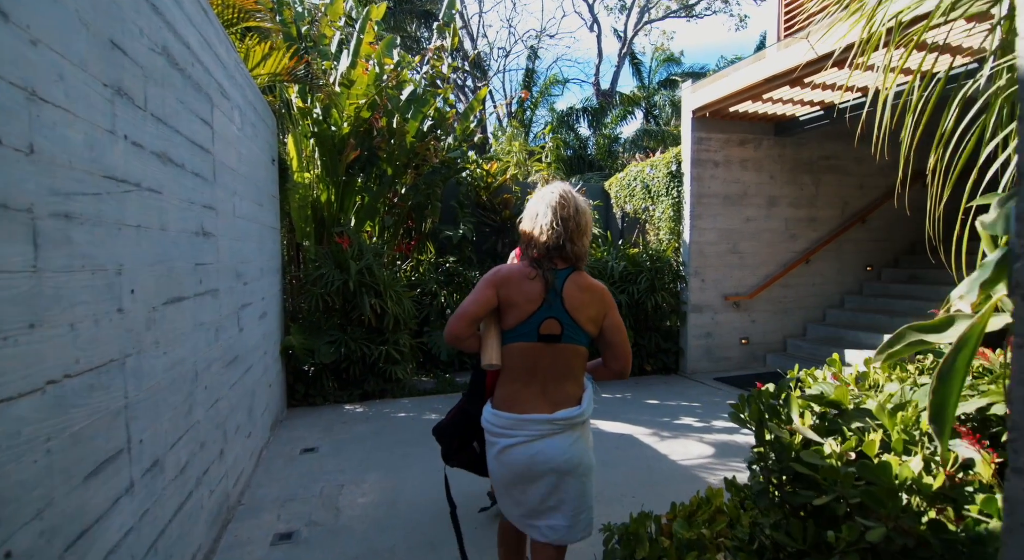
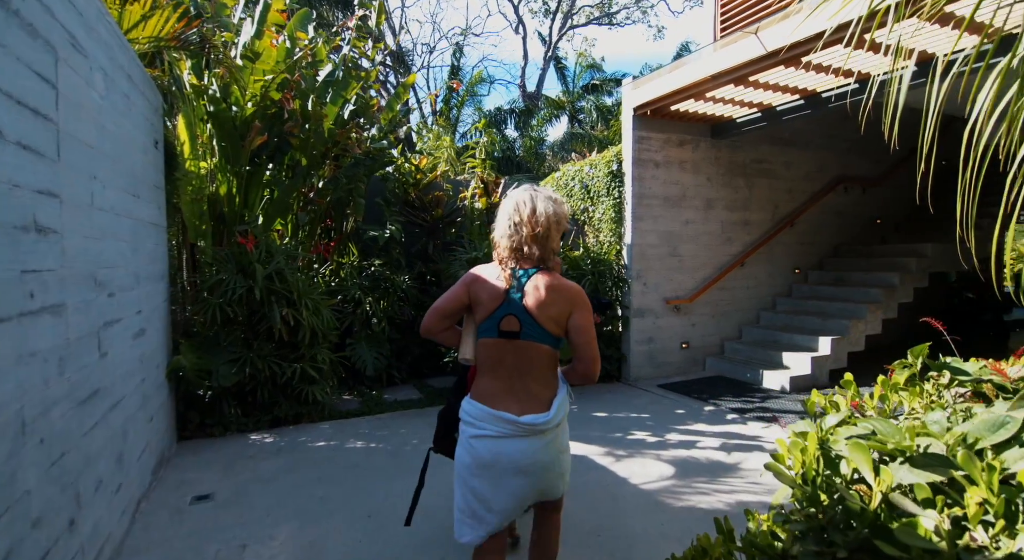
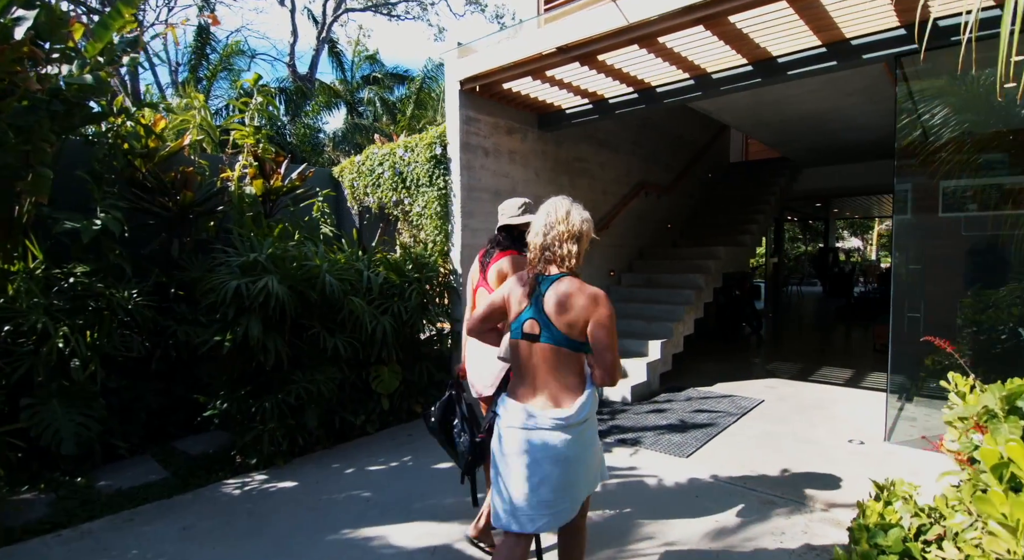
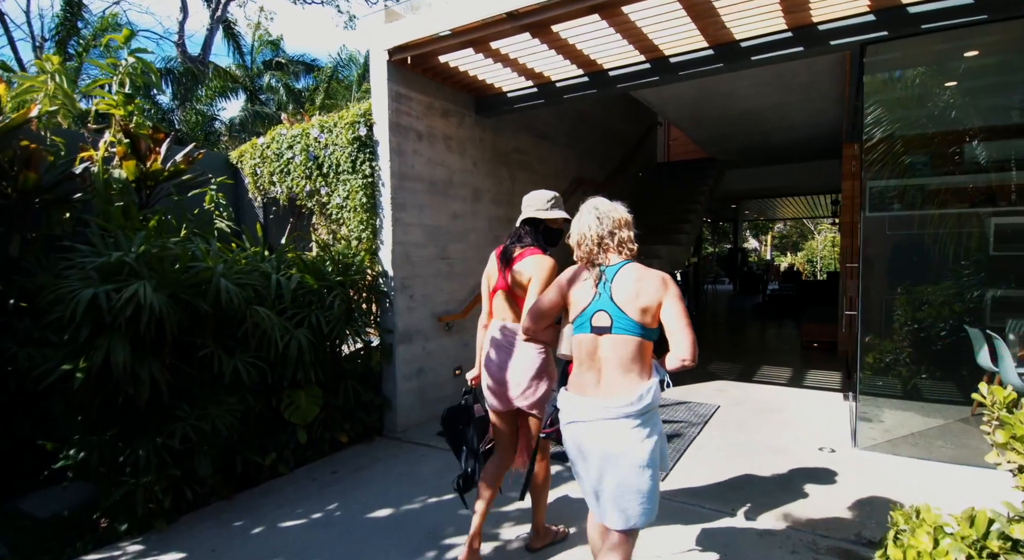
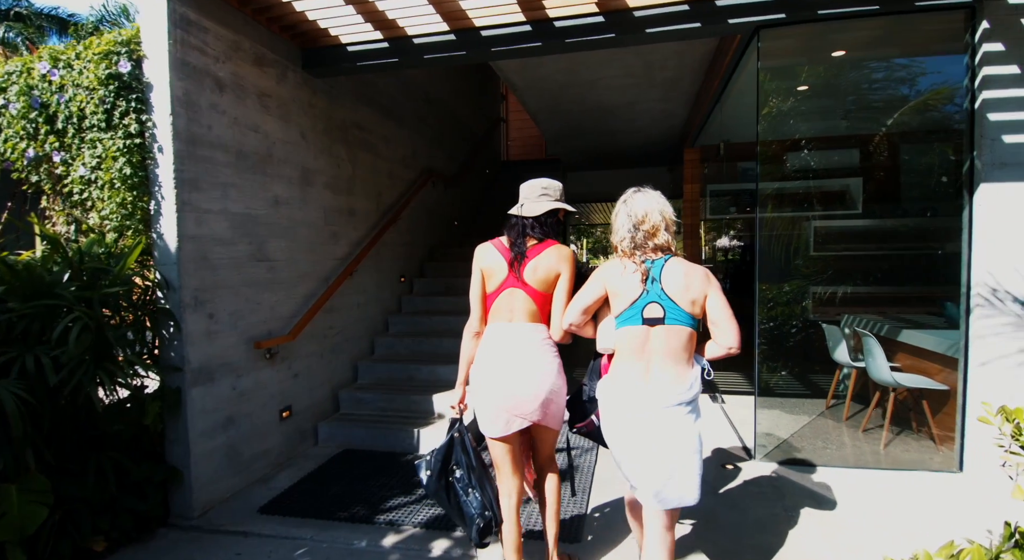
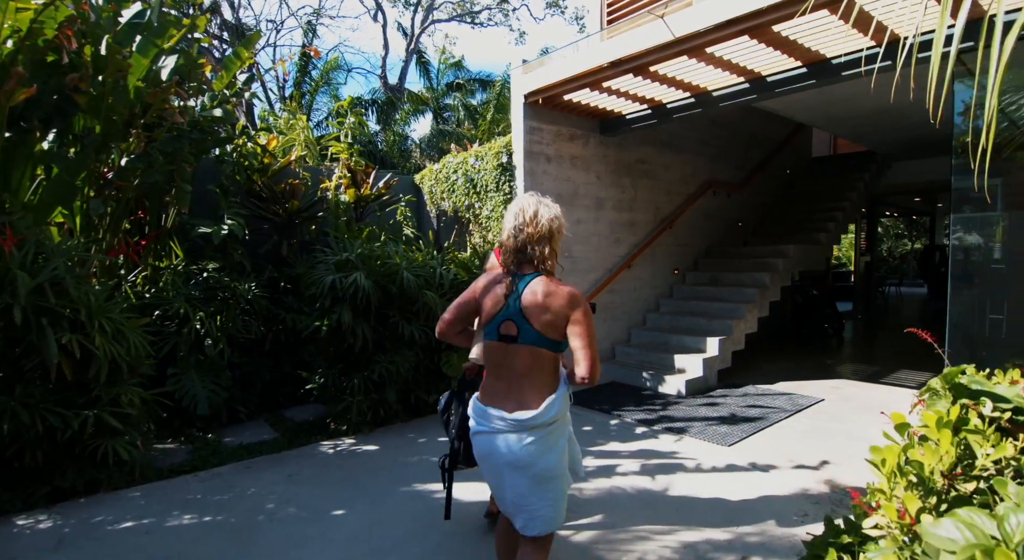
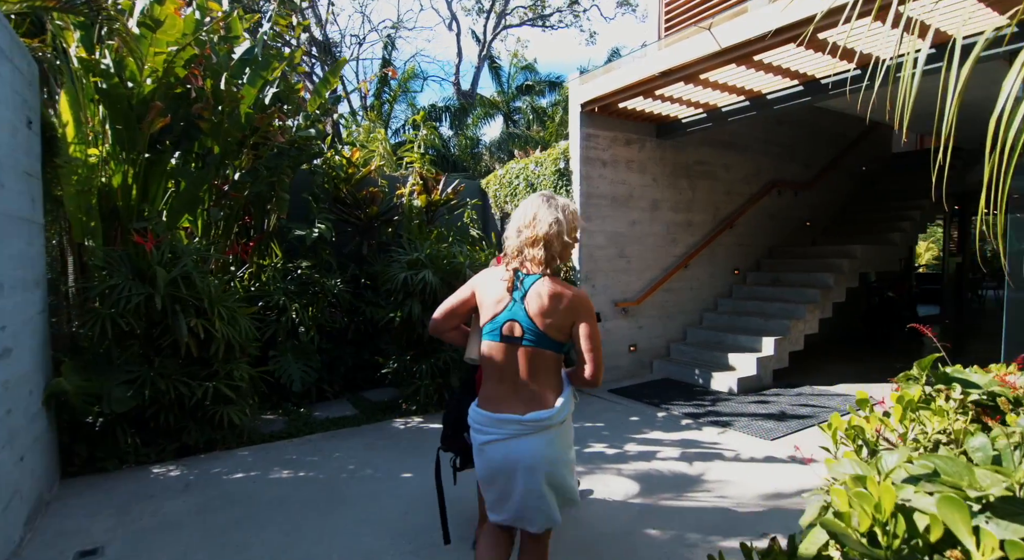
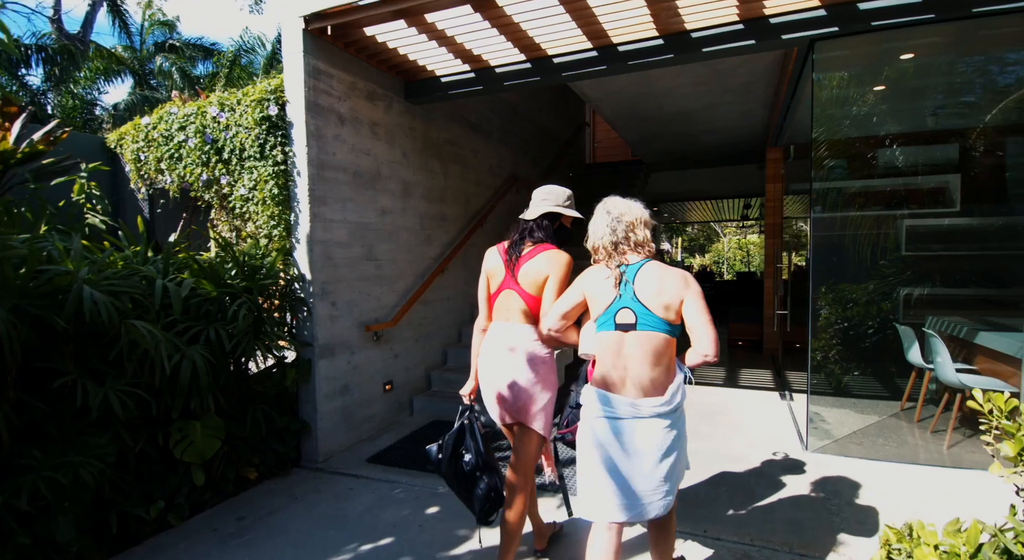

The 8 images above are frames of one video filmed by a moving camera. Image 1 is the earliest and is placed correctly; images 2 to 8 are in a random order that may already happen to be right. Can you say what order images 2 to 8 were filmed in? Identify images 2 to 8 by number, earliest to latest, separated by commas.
2, 7, 6, 3, 4, 8, 5
